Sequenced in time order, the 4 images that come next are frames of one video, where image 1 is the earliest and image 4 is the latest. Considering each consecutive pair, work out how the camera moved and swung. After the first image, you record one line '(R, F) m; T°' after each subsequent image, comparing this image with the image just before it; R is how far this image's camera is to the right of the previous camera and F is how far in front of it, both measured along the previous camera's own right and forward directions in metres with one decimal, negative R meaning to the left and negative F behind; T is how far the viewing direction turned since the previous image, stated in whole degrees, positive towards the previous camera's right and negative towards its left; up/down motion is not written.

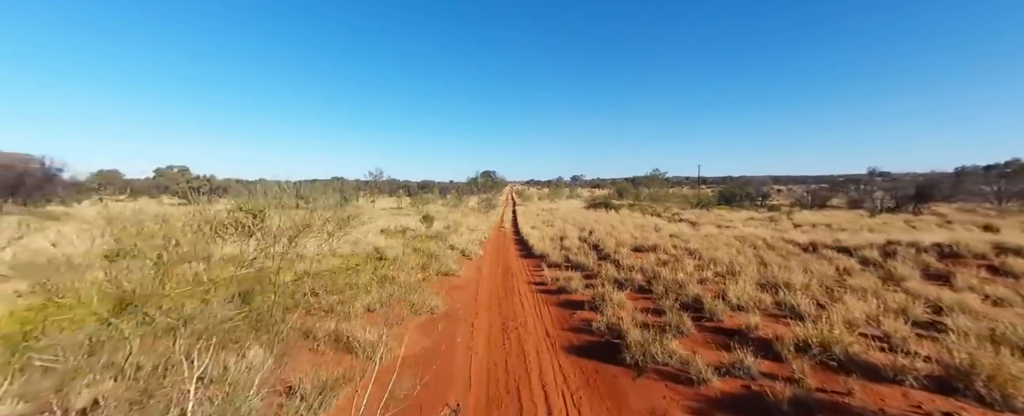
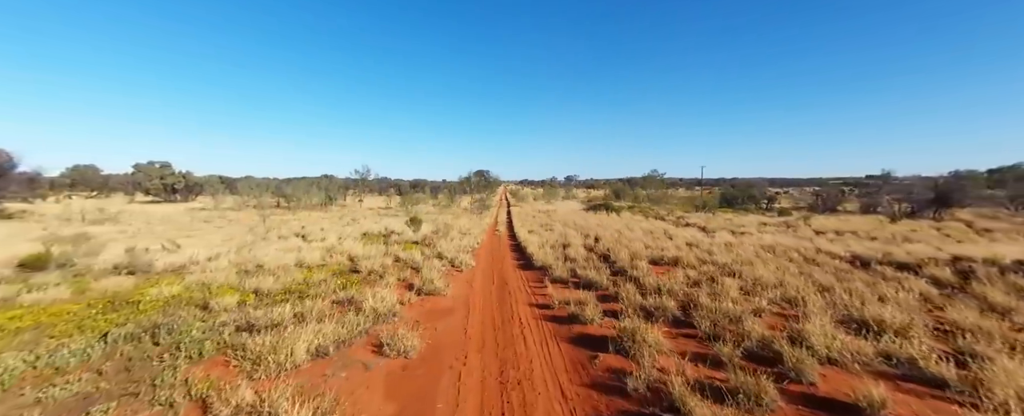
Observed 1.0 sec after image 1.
(-0.2, +2.2) m; +1°
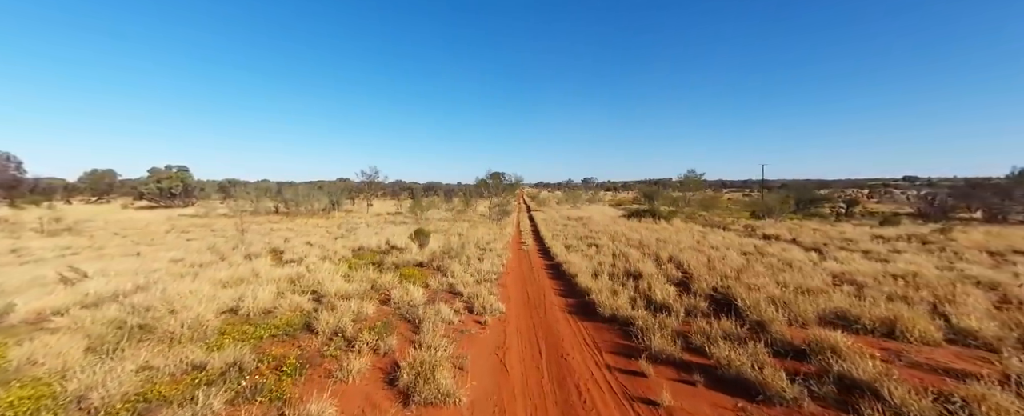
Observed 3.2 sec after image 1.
(-0.9, +5.4) m; -2°
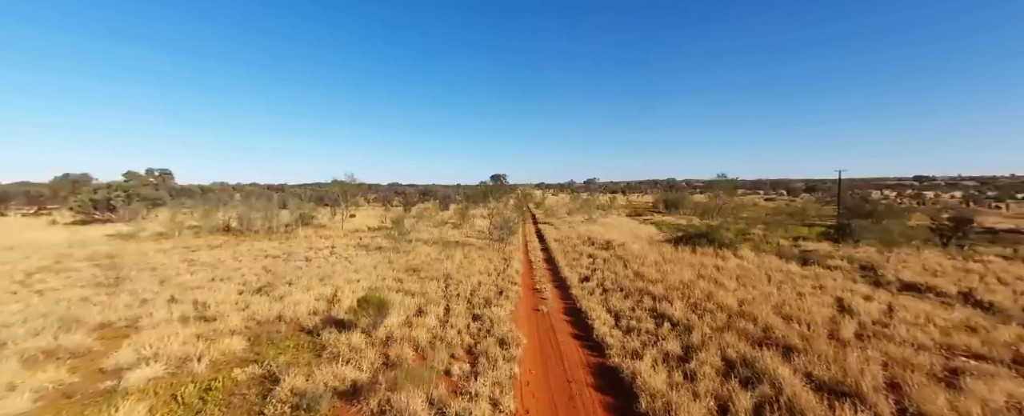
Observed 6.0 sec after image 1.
(-0.4, +7.6) m; 0°
